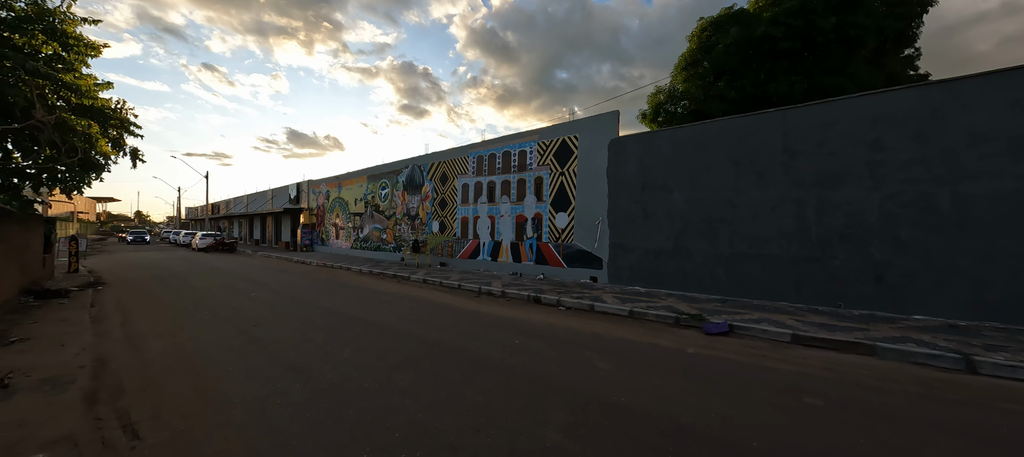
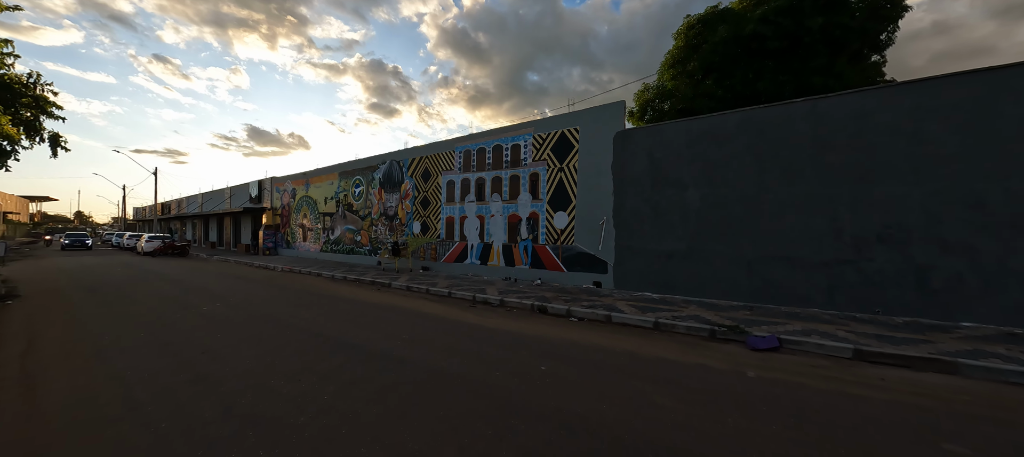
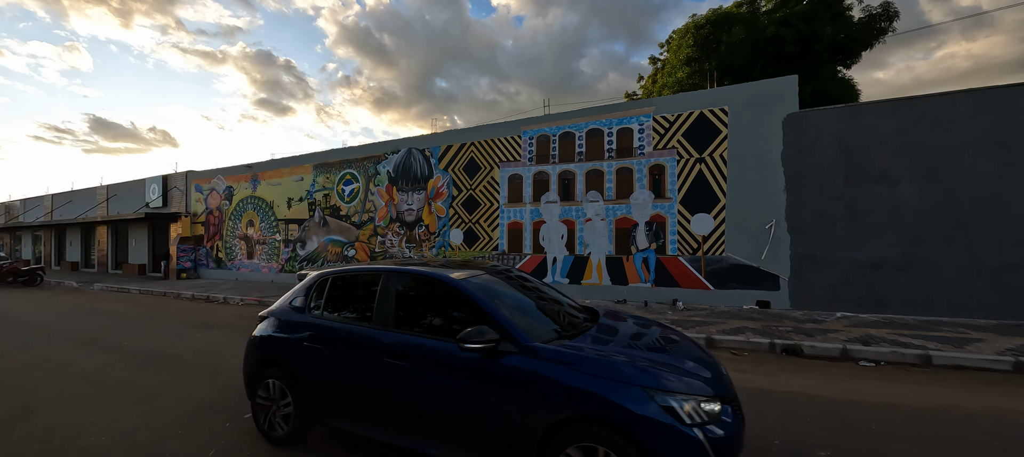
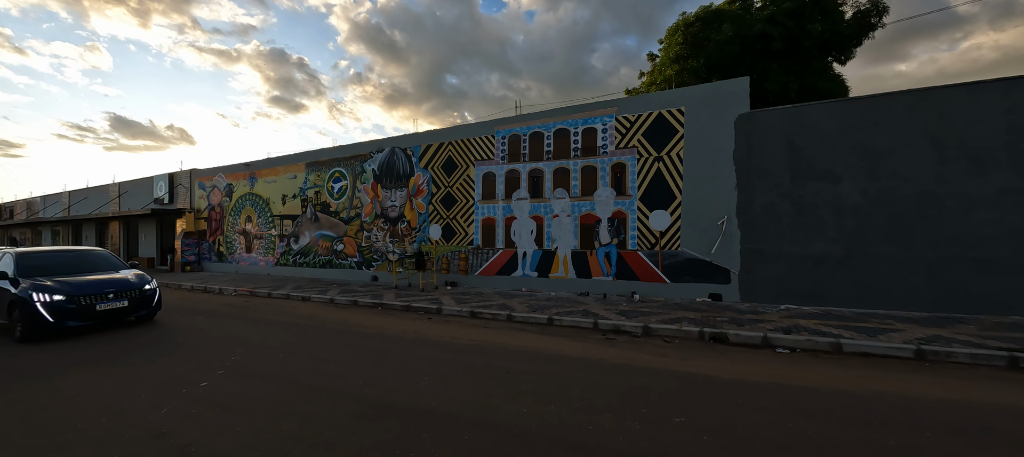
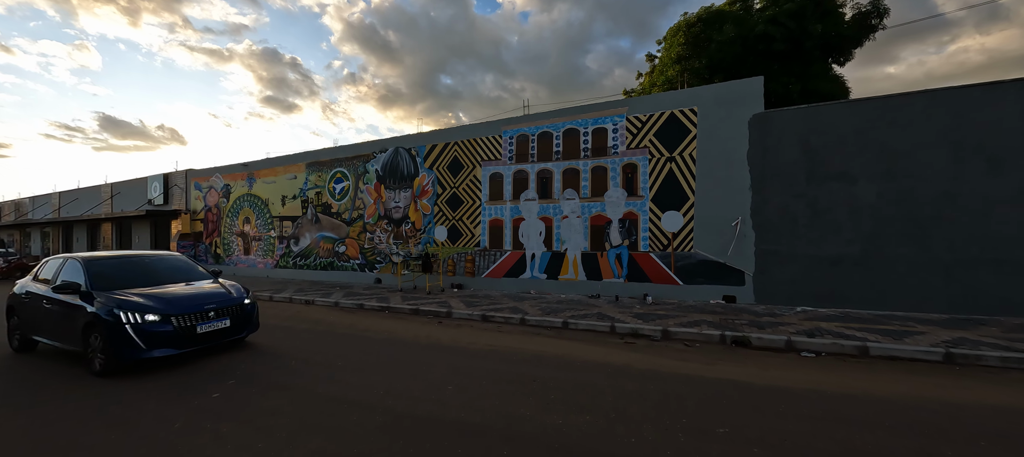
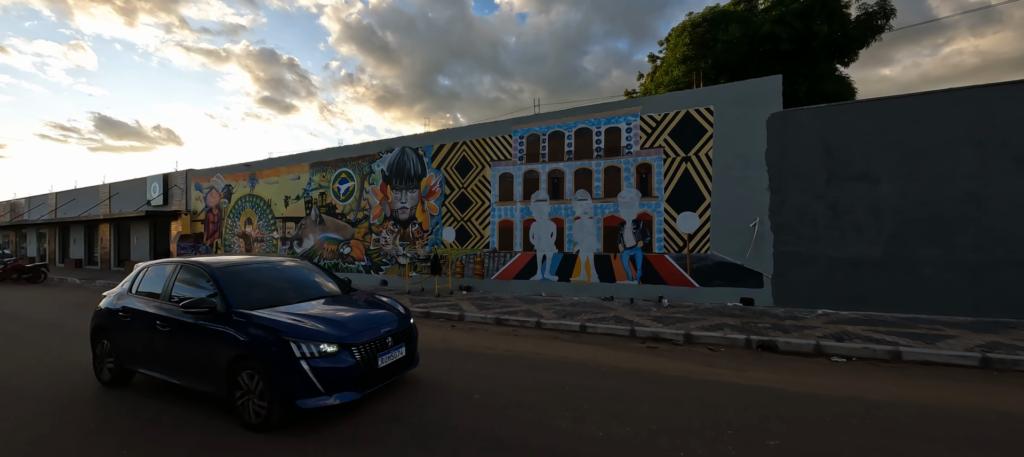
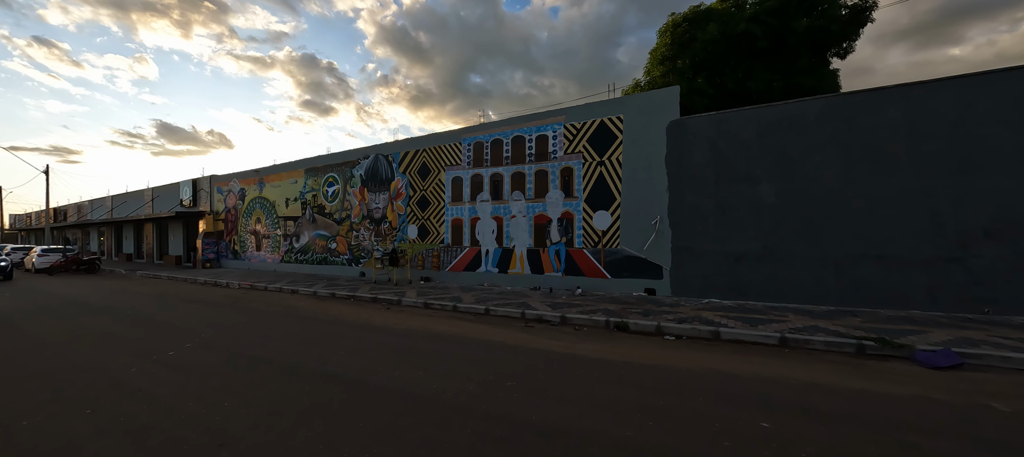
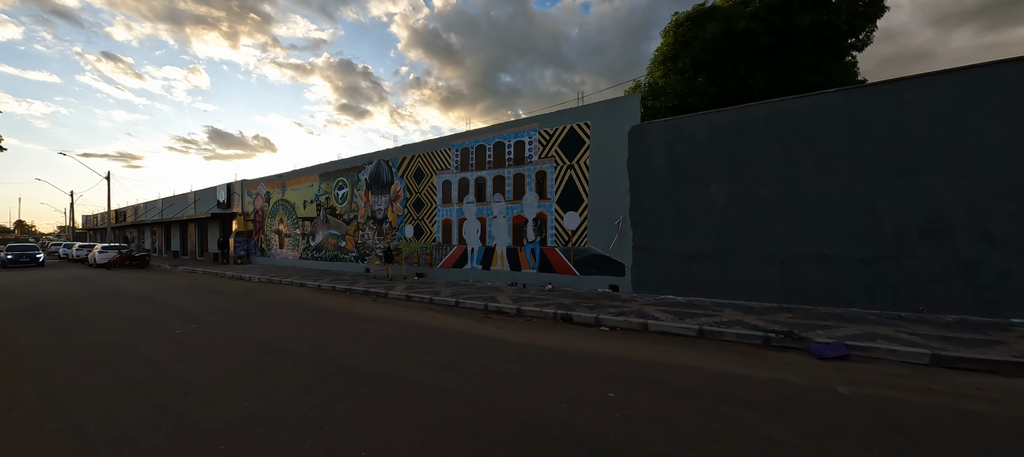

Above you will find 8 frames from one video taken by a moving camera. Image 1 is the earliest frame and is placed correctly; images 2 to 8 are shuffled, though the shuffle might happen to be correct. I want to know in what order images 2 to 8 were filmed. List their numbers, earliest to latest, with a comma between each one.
2, 8, 7, 4, 5, 6, 3
